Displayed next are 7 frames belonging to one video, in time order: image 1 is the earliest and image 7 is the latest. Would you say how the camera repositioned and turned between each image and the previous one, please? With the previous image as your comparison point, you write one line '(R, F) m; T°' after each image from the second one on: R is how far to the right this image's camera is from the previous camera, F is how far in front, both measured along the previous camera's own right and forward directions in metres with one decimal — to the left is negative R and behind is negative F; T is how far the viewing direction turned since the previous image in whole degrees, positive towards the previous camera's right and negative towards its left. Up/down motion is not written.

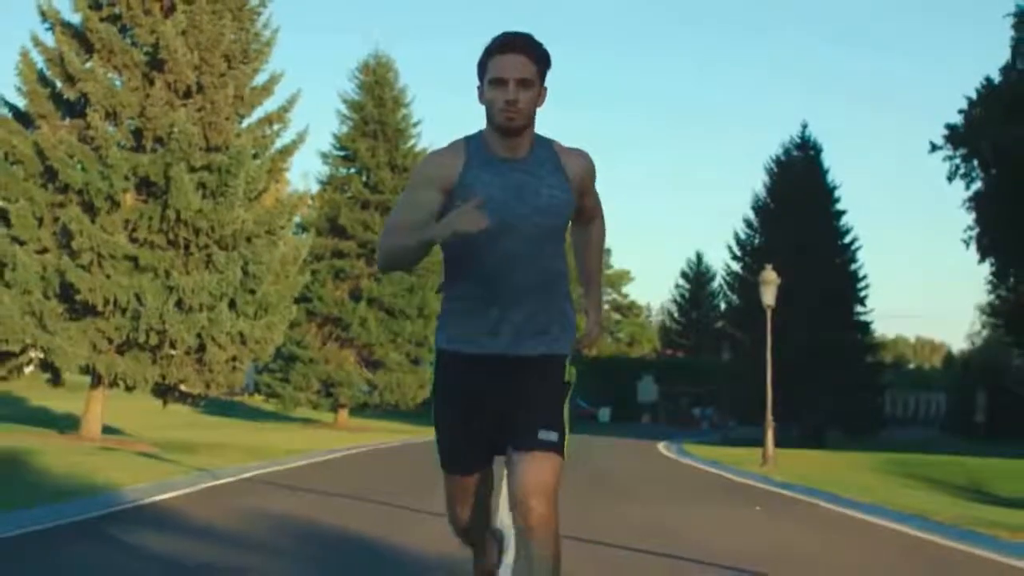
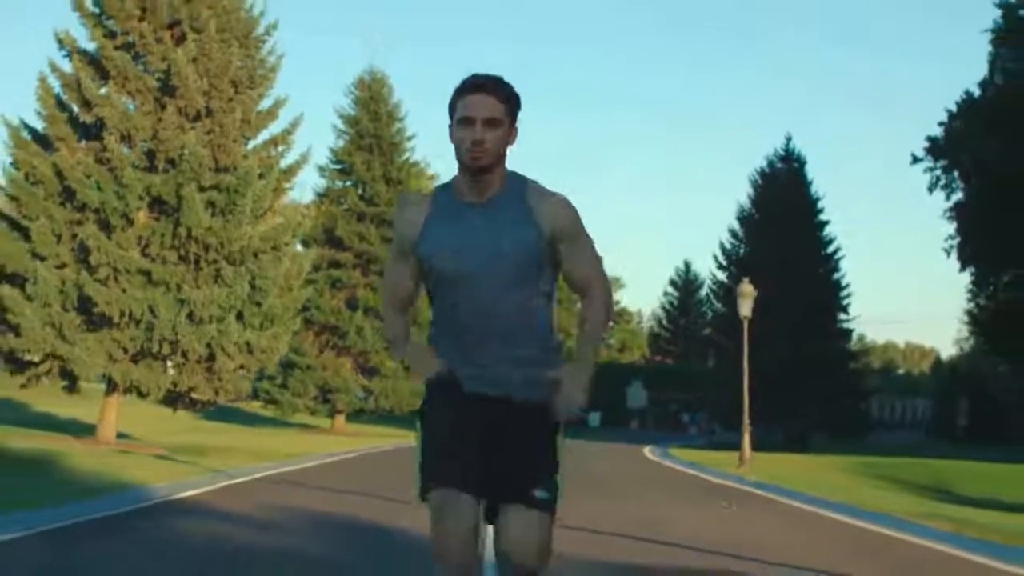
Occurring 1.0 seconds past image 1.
(0.0, -1.6) m; 0°
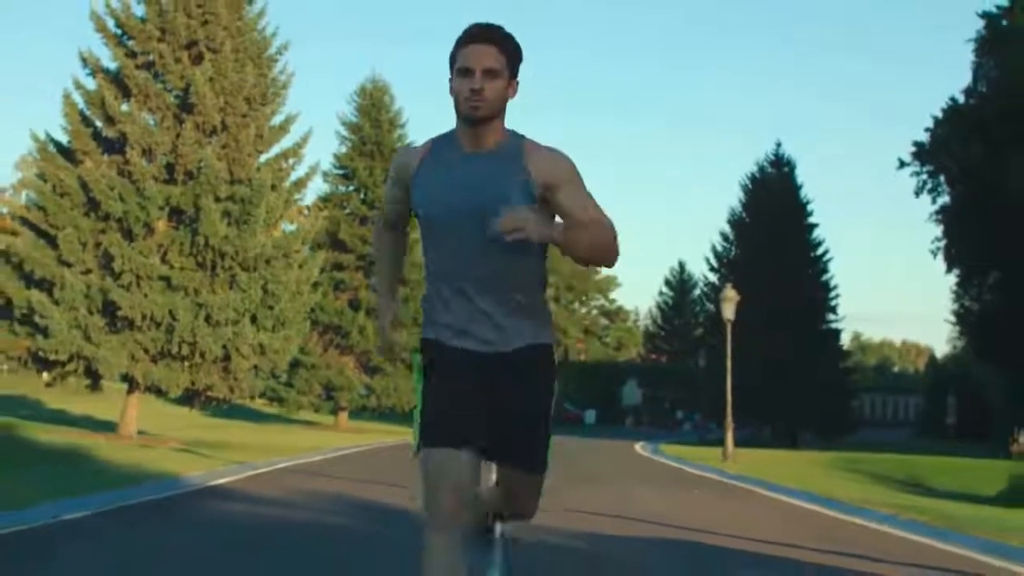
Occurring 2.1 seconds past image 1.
(0.0, -1.8) m; 0°
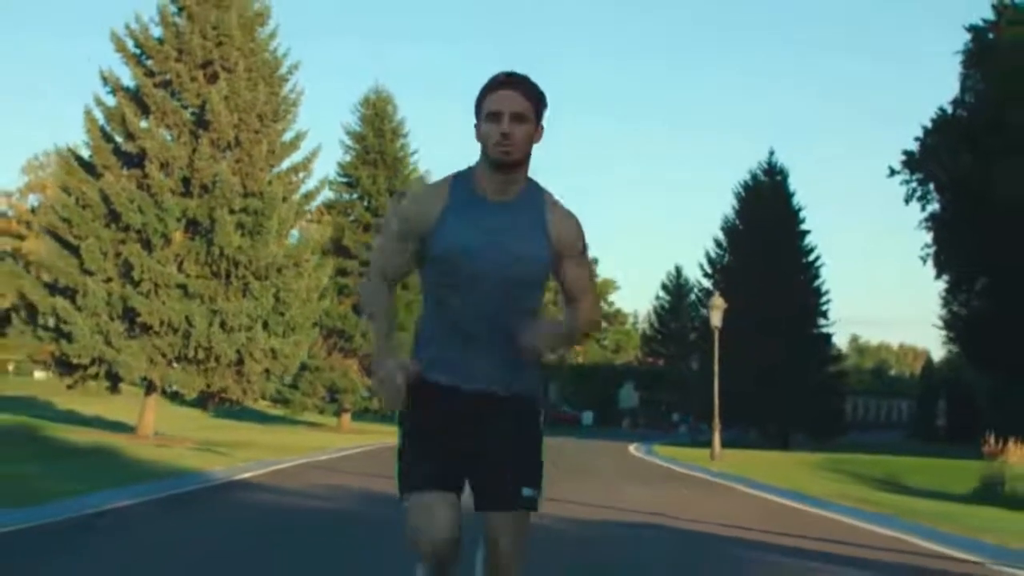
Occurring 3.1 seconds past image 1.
(0.0, -1.6) m; 0°
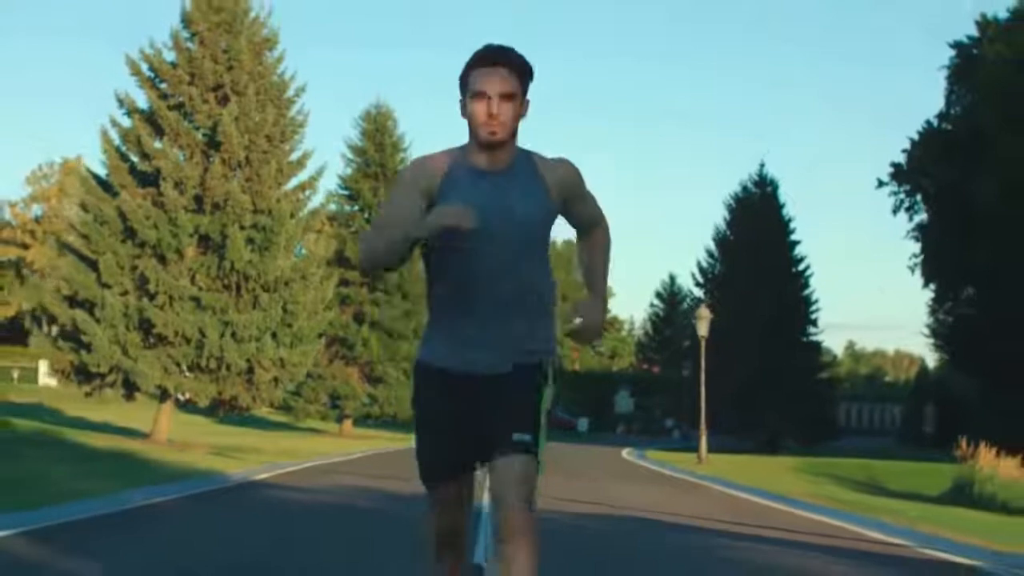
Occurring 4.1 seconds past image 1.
(0.0, -1.6) m; 0°
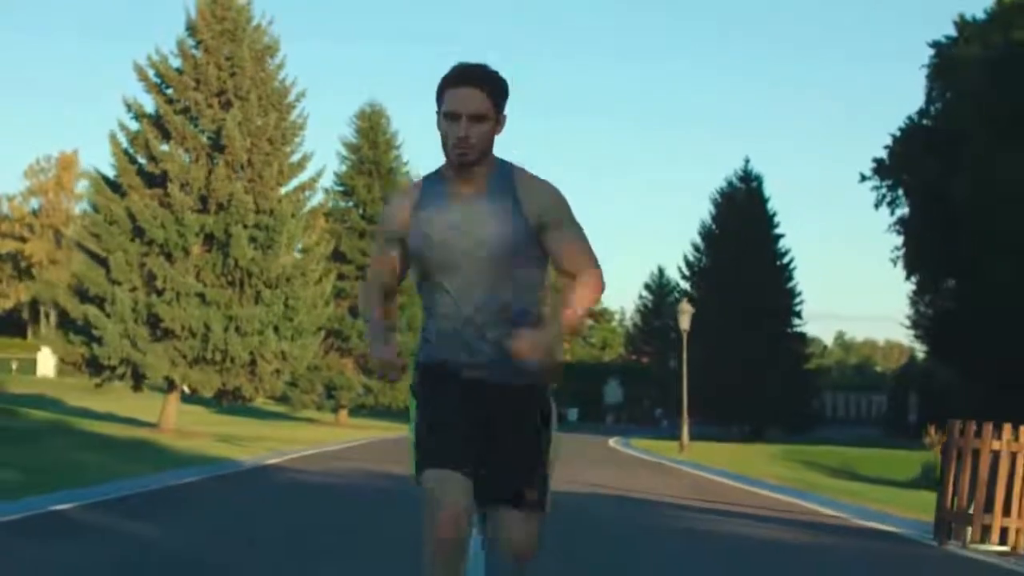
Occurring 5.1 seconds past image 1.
(0.0, -1.6) m; 0°
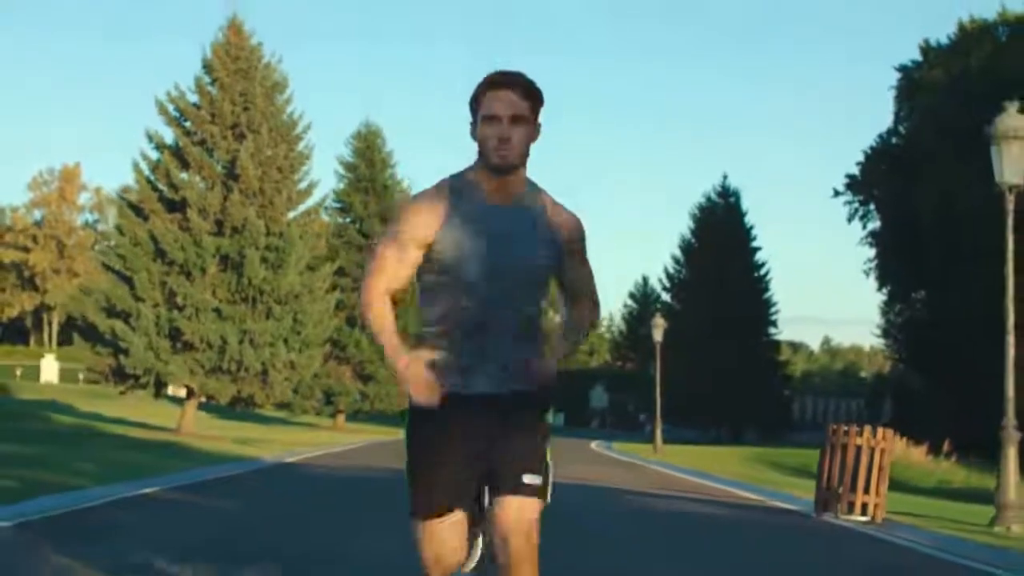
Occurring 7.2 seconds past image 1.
(0.0, -3.4) m; 0°
